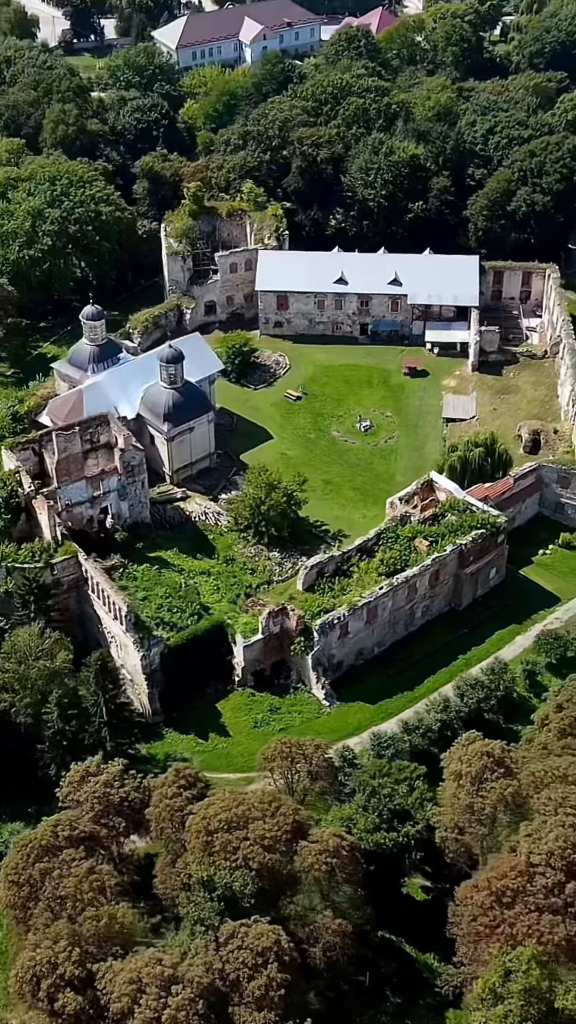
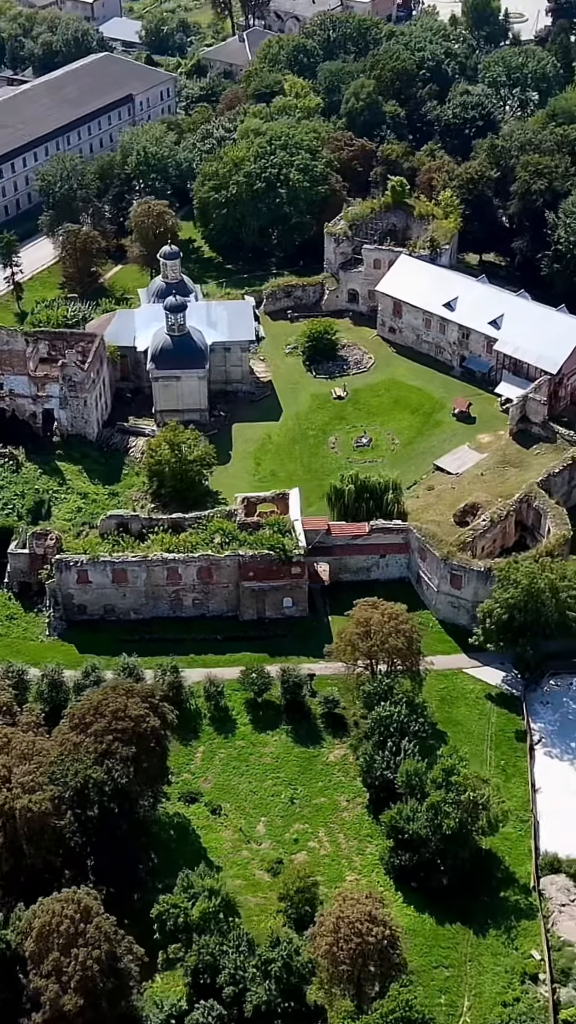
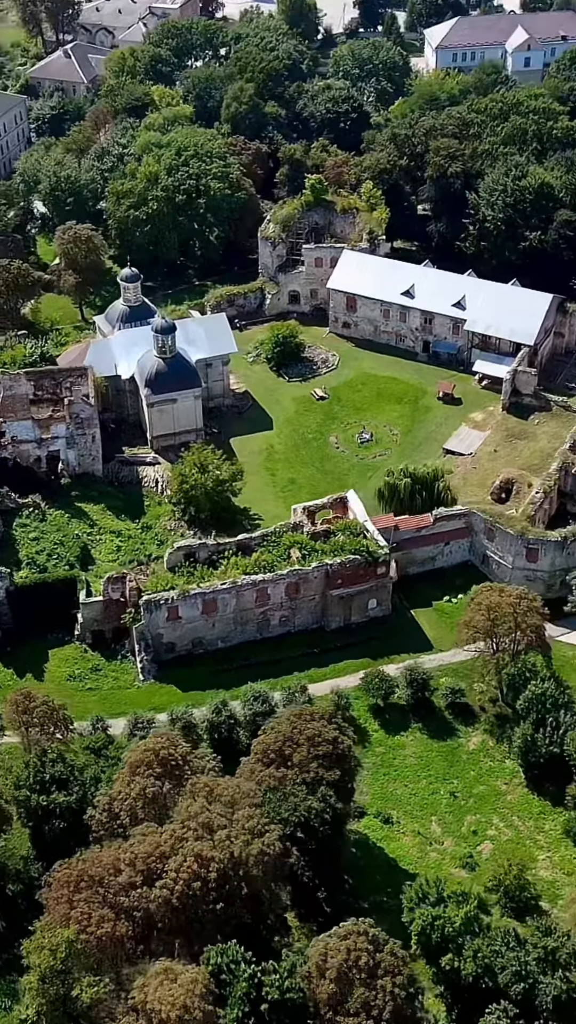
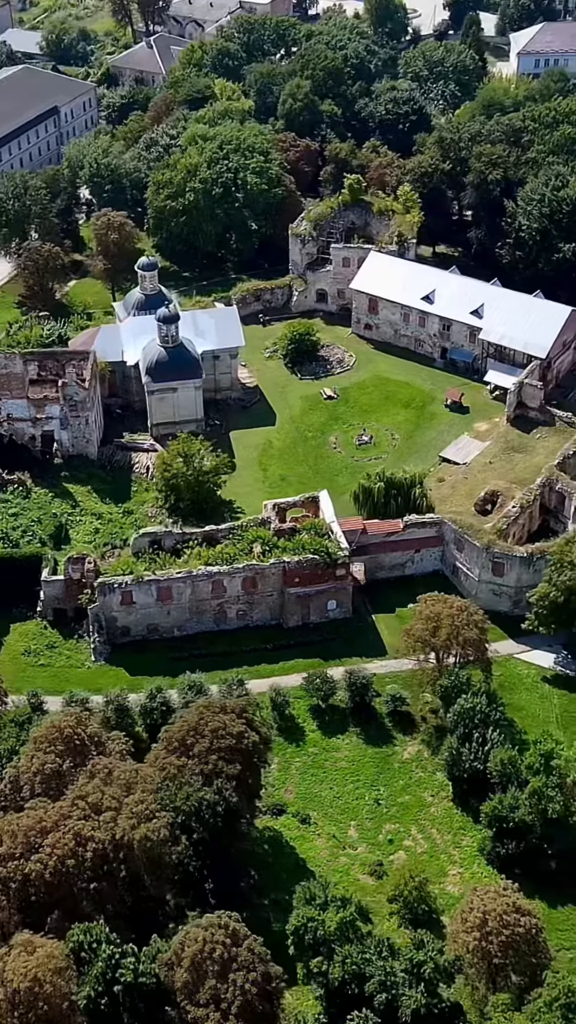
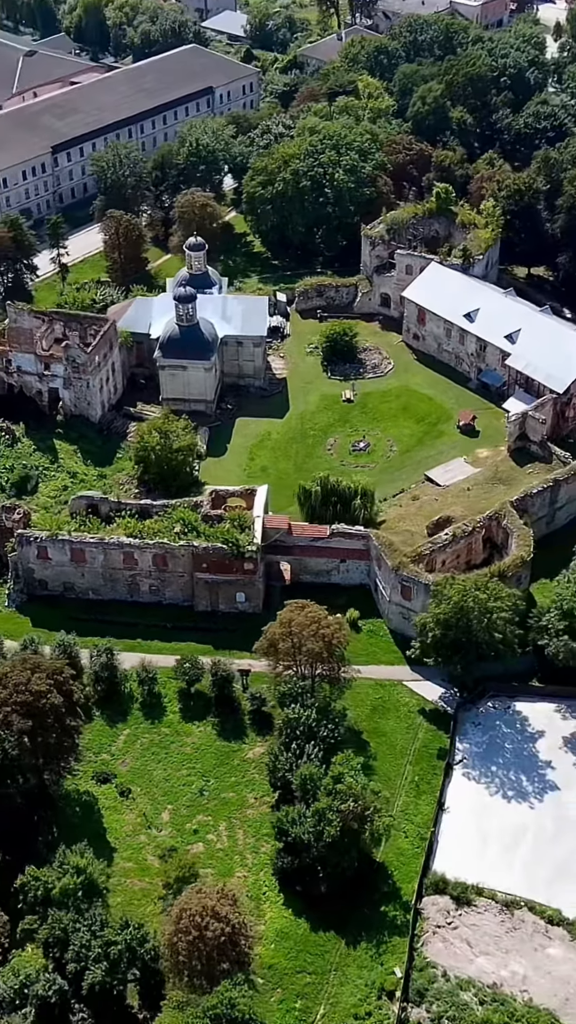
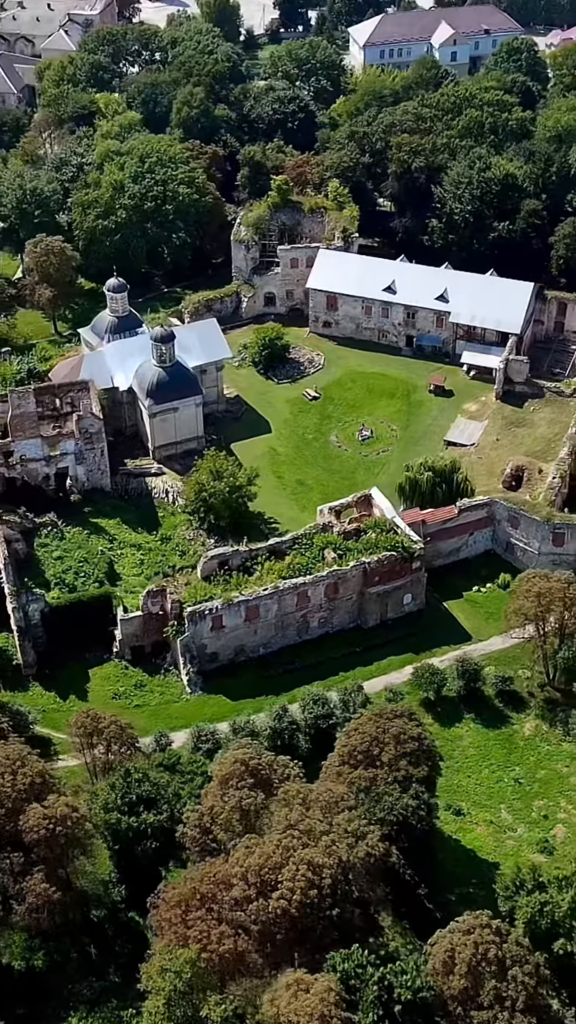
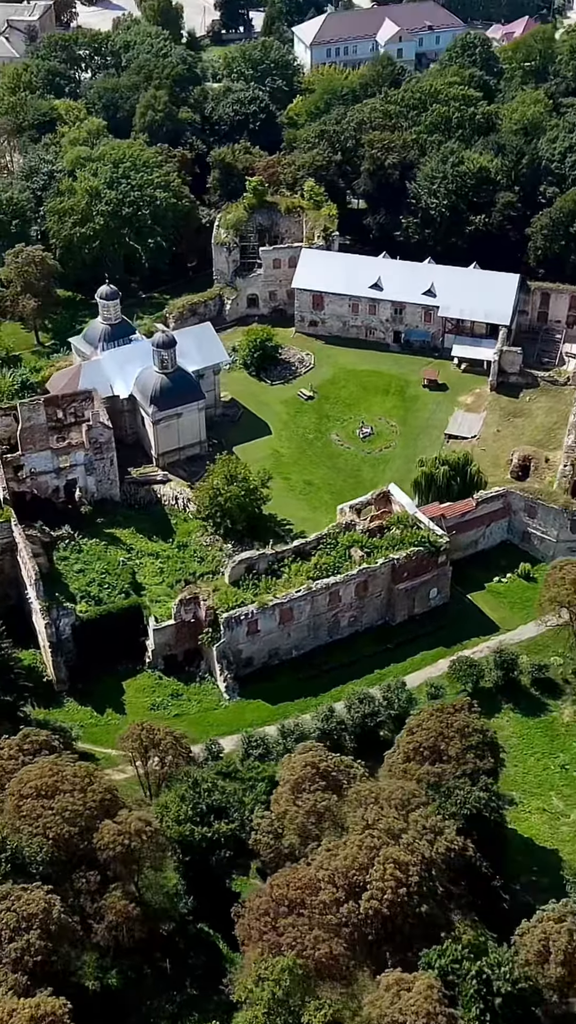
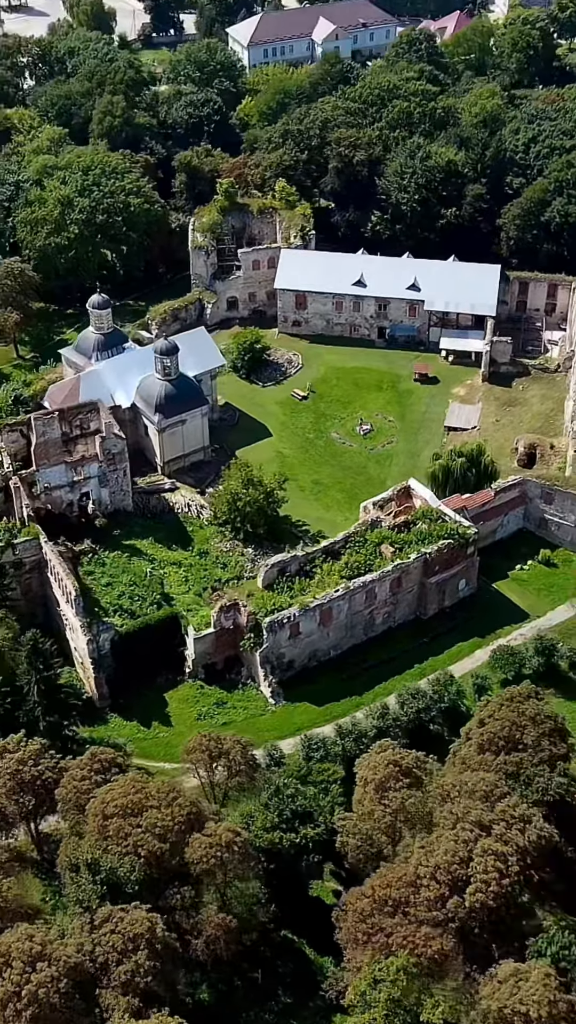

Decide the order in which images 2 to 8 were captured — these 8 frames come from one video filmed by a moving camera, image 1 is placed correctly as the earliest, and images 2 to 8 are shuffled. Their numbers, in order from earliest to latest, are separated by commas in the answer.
8, 7, 6, 3, 4, 2, 5
